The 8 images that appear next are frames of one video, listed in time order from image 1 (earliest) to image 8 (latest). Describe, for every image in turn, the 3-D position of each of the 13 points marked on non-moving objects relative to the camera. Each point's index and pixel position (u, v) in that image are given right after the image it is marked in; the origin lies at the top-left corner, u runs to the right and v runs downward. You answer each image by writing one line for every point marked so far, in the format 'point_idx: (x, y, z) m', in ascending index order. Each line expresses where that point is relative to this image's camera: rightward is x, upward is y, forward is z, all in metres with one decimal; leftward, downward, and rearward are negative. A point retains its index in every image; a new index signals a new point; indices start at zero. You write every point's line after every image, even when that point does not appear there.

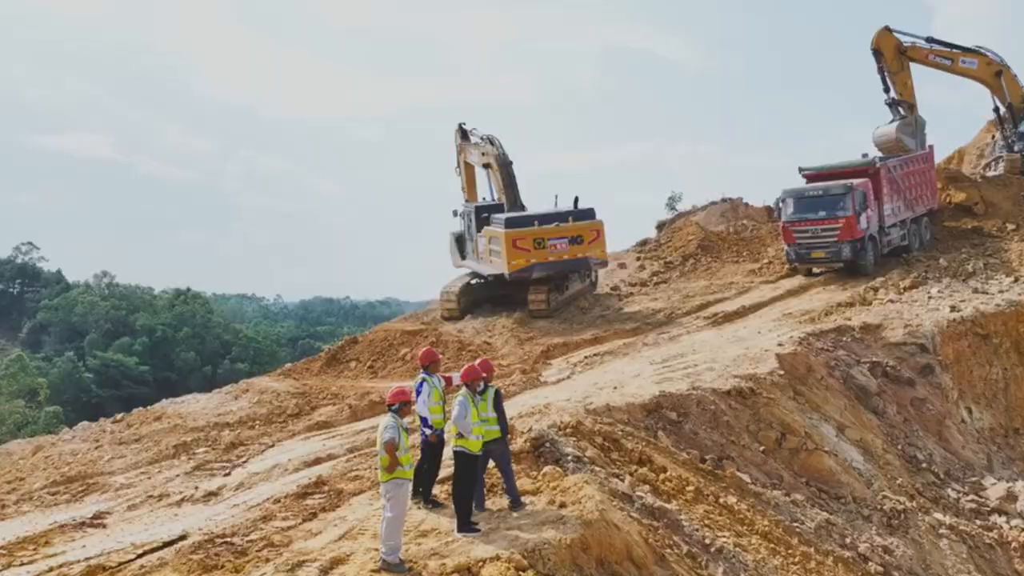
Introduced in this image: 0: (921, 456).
0: (+5.9, -2.4, +13.2) m
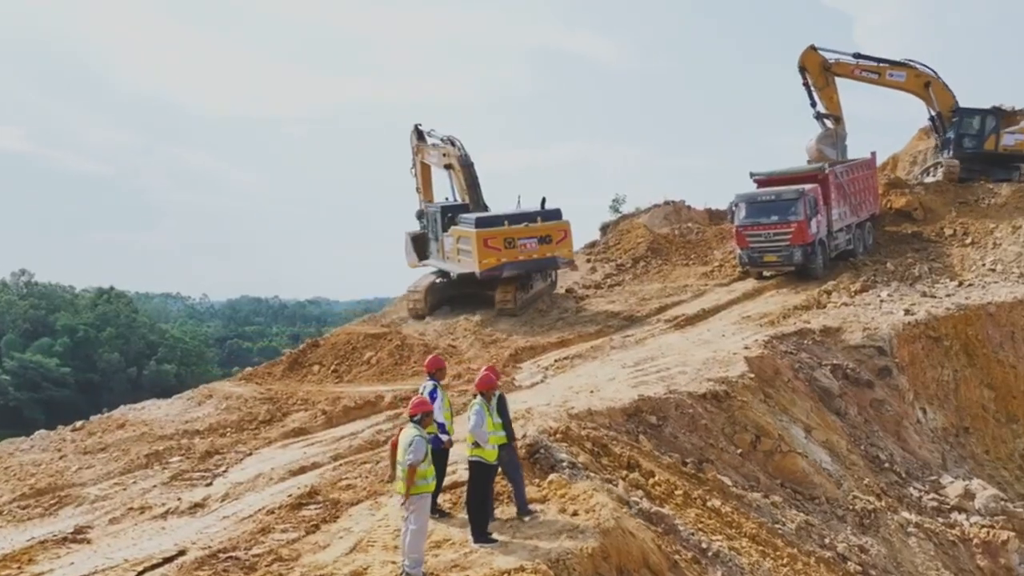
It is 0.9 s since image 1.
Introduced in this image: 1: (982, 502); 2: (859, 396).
0: (+5.5, -2.5, +13.6) m
1: (+6.6, -3.0, +12.9) m
2: (+5.6, -1.7, +14.7) m
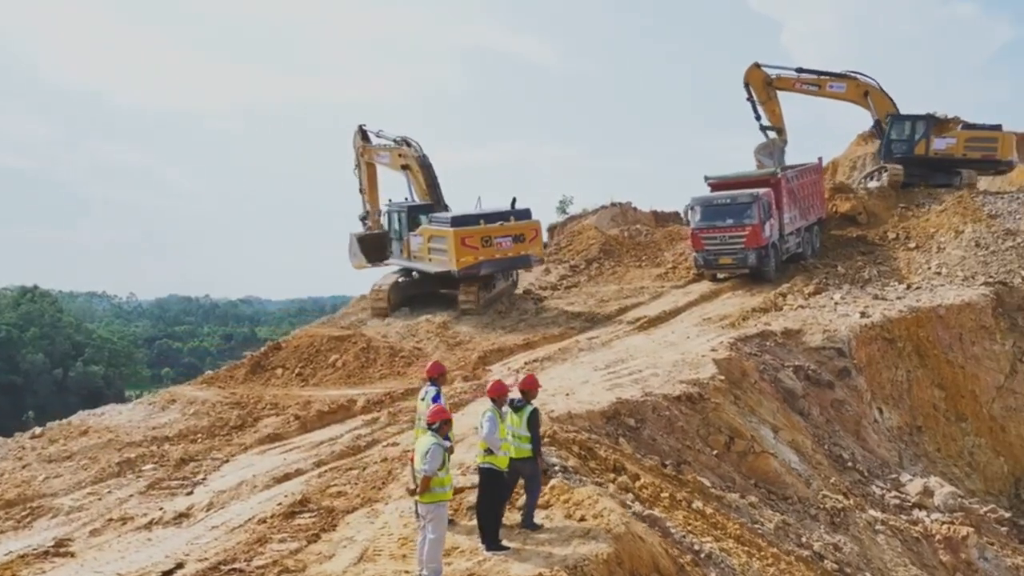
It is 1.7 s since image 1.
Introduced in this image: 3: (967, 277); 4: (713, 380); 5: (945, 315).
0: (+5.1, -2.5, +14.0) m
1: (+6.3, -3.1, +13.4) m
2: (+5.1, -1.8, +15.0) m
3: (+9.8, +0.2, +19.9) m
4: (+2.9, -1.3, +13.4) m
5: (+8.4, -0.5, +17.8) m
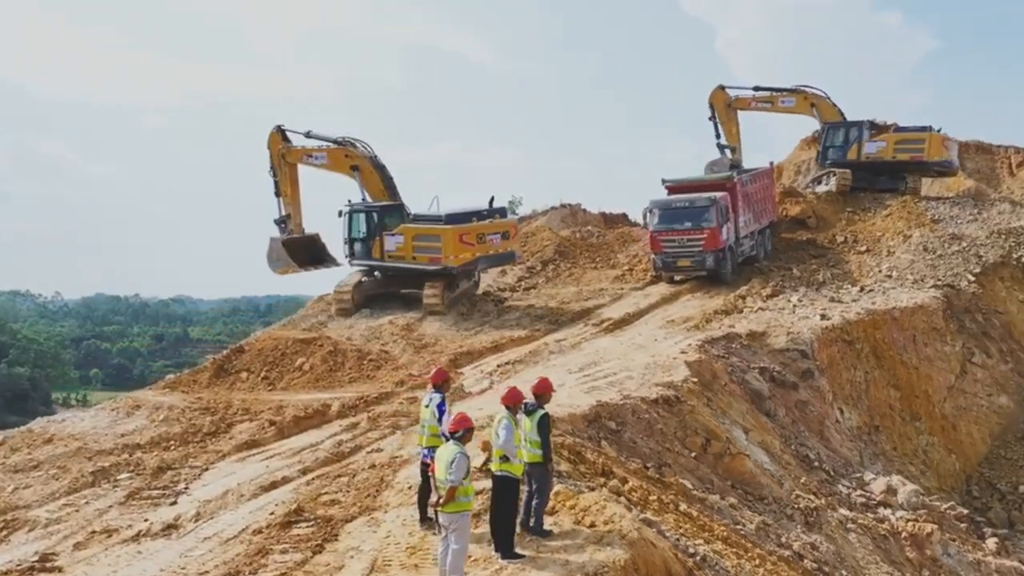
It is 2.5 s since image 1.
0: (+4.7, -2.6, +14.3) m
1: (+5.9, -3.1, +13.7) m
2: (+4.6, -1.8, +15.3) m
3: (+9.0, +0.2, +20.5) m
4: (+2.6, -1.4, +13.5) m
5: (+7.7, -0.6, +18.3) m
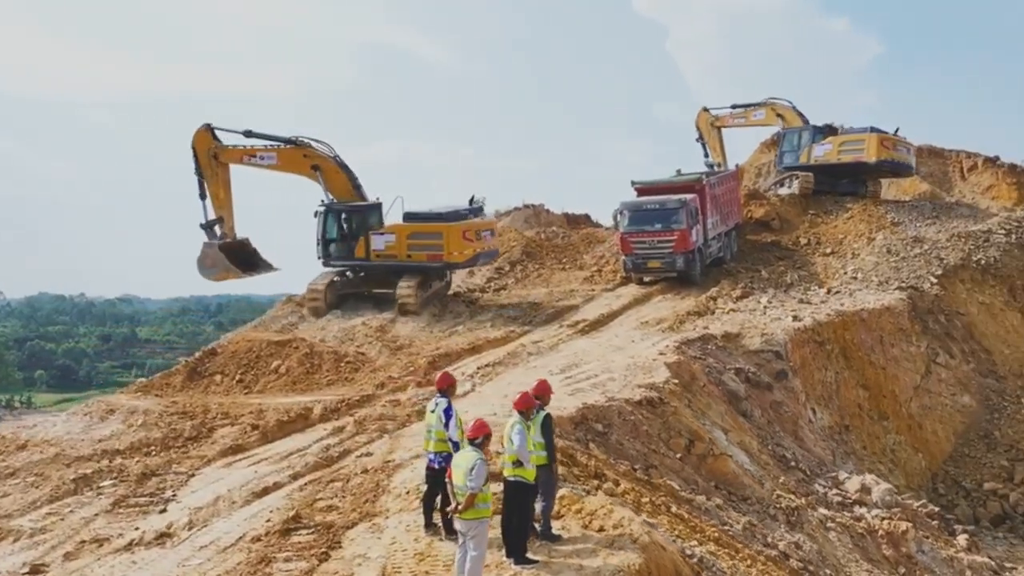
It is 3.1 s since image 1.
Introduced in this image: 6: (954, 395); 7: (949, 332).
0: (+4.4, -2.6, +14.5) m
1: (+5.6, -3.2, +14.0) m
2: (+4.2, -1.9, +15.5) m
3: (+8.4, +0.1, +20.9) m
4: (+2.3, -1.4, +13.6) m
5: (+7.2, -0.6, +18.6) m
6: (+9.0, -2.2, +18.8) m
7: (+9.5, -1.0, +20.0) m
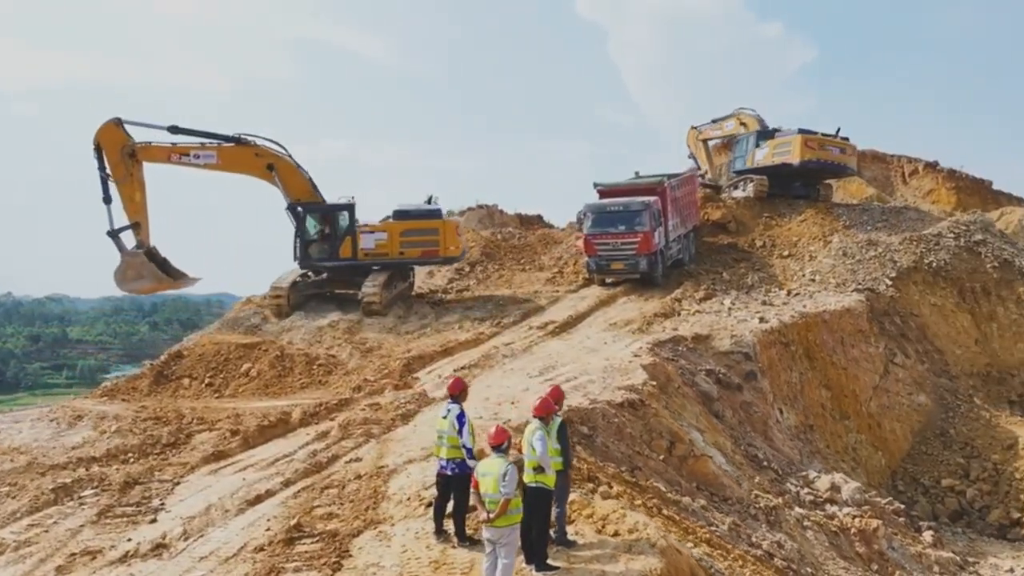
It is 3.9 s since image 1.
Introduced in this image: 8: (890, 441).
0: (+4.0, -2.7, +14.7) m
1: (+5.3, -3.2, +14.3) m
2: (+3.8, -1.9, +15.7) m
3: (+7.6, +0.1, +21.4) m
4: (+2.0, -1.5, +13.7) m
5: (+6.6, -0.7, +19.0) m
6: (+8.4, -2.2, +19.3) m
7: (+8.8, -1.0, +20.5) m
8: (+7.5, -3.0, +18.2) m
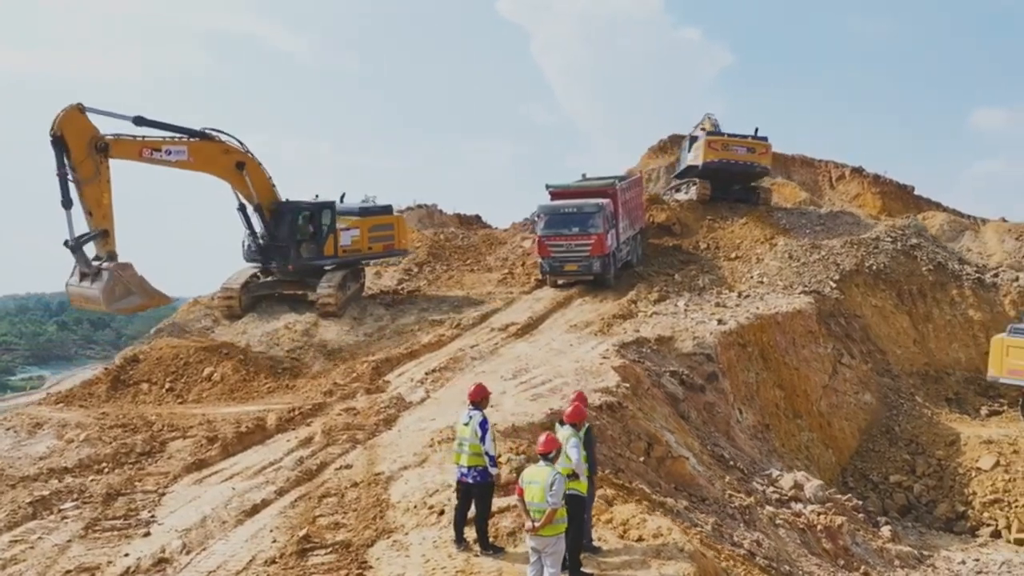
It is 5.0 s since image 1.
0: (+3.5, -2.7, +15.0) m
1: (+4.8, -3.3, +14.7) m
2: (+3.2, -1.9, +16.0) m
3: (+6.6, +0.1, +21.9) m
4: (+1.6, -1.5, +13.8) m
5: (+5.7, -0.7, +19.5) m
6: (+7.5, -2.3, +19.9) m
7: (+7.8, -1.1, +21.2) m
8: (+6.7, -3.1, +18.8) m
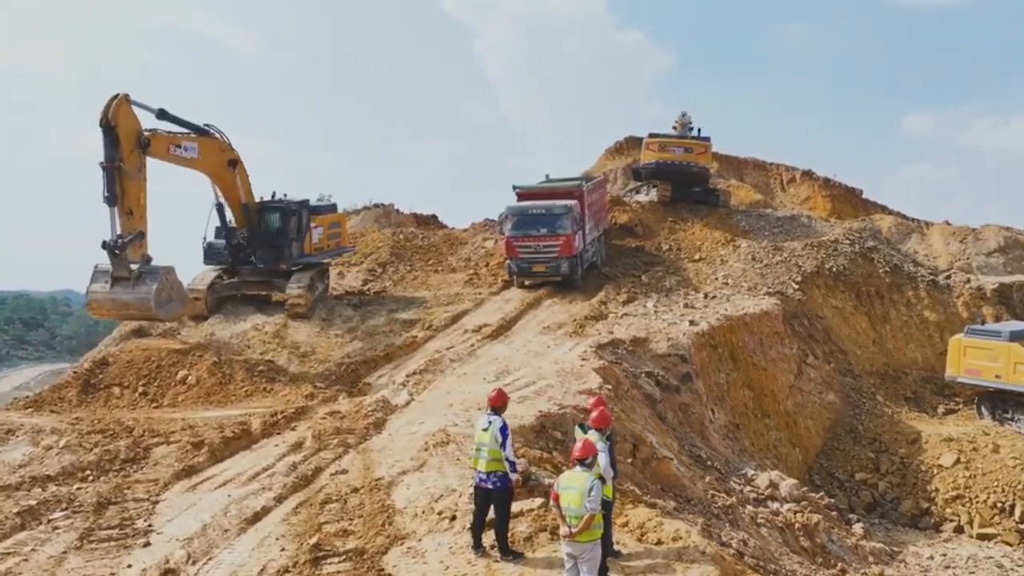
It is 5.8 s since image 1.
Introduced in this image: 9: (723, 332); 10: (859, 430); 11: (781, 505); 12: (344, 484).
0: (+3.2, -2.8, +15.1) m
1: (+4.5, -3.3, +14.9) m
2: (+2.8, -2.0, +16.1) m
3: (+5.8, 0.0, +22.3) m
4: (+1.4, -1.5, +13.9) m
5: (+5.1, -0.7, +19.8) m
6: (+6.8, -2.3, +20.3) m
7: (+7.1, -1.1, +21.6) m
8: (+6.2, -3.1, +19.1) m
9: (+4.3, -0.9, +18.9) m
10: (+7.5, -3.1, +19.8) m
11: (+4.3, -3.4, +14.6) m
12: (-1.7, -2.0, +9.3) m
